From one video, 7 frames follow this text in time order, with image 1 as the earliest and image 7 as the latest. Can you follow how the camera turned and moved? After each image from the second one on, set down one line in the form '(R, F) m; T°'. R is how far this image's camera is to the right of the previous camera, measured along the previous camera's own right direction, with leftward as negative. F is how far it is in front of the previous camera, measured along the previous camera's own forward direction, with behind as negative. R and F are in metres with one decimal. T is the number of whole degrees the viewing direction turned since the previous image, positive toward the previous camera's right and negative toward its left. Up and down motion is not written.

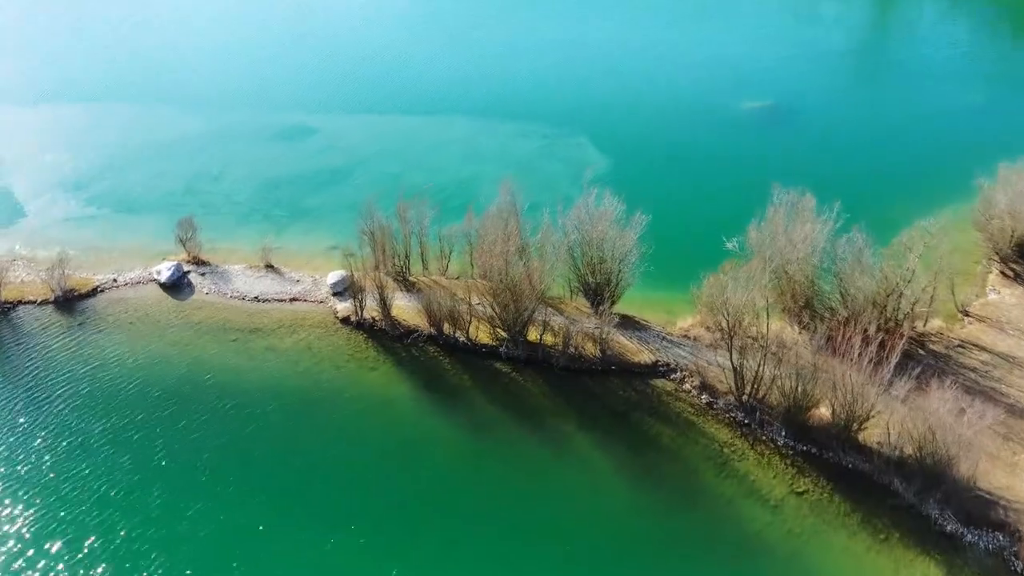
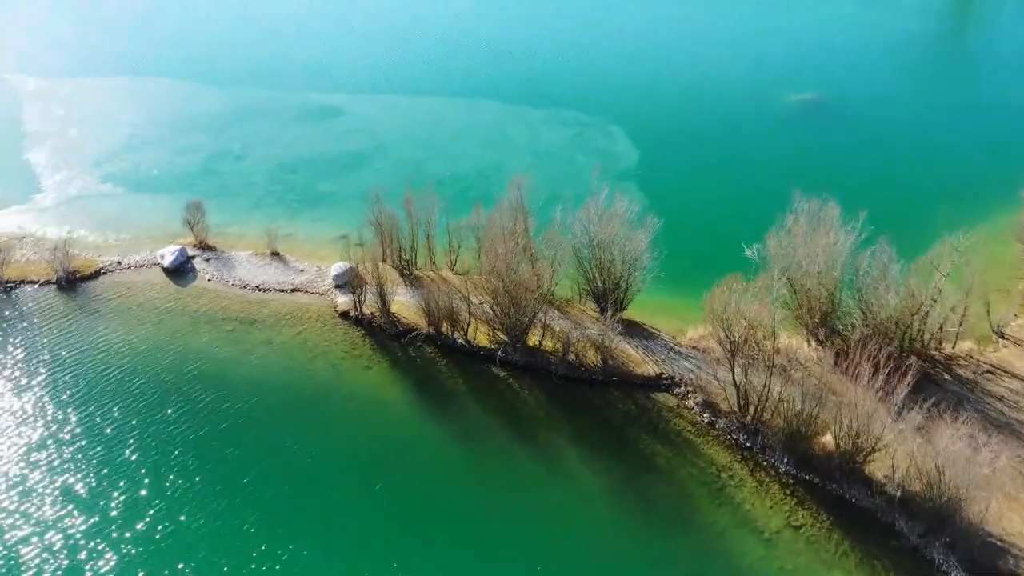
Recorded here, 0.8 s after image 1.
(+1.2, +1.3) m; -2°
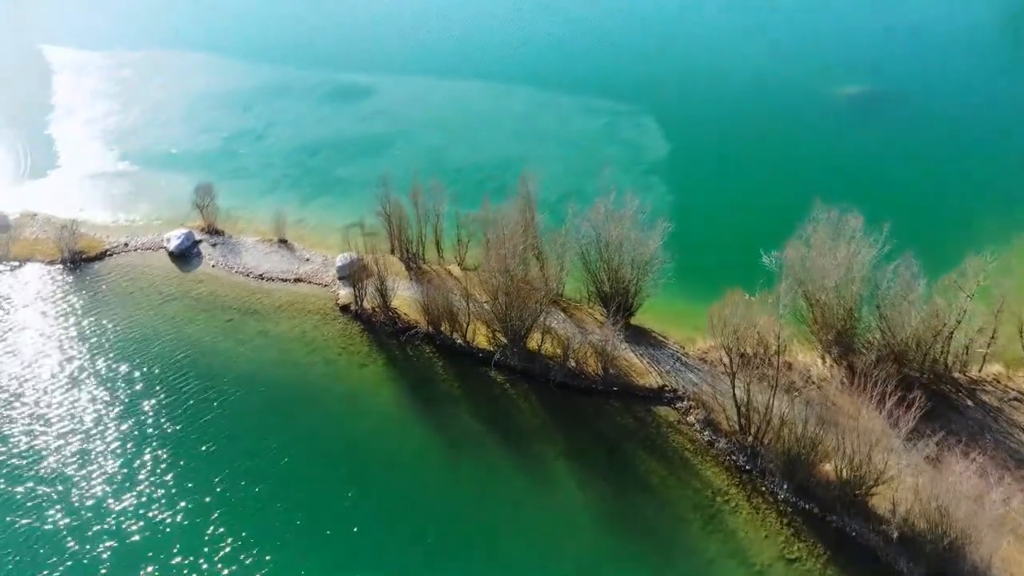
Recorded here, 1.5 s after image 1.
(+1.1, +1.1) m; -2°
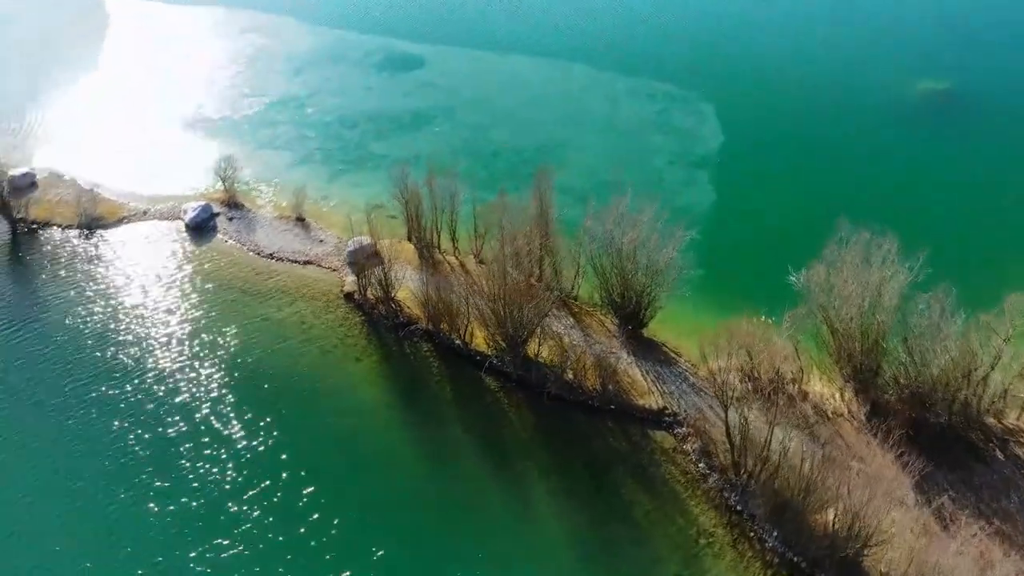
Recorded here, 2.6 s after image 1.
(+1.8, +1.5) m; -4°
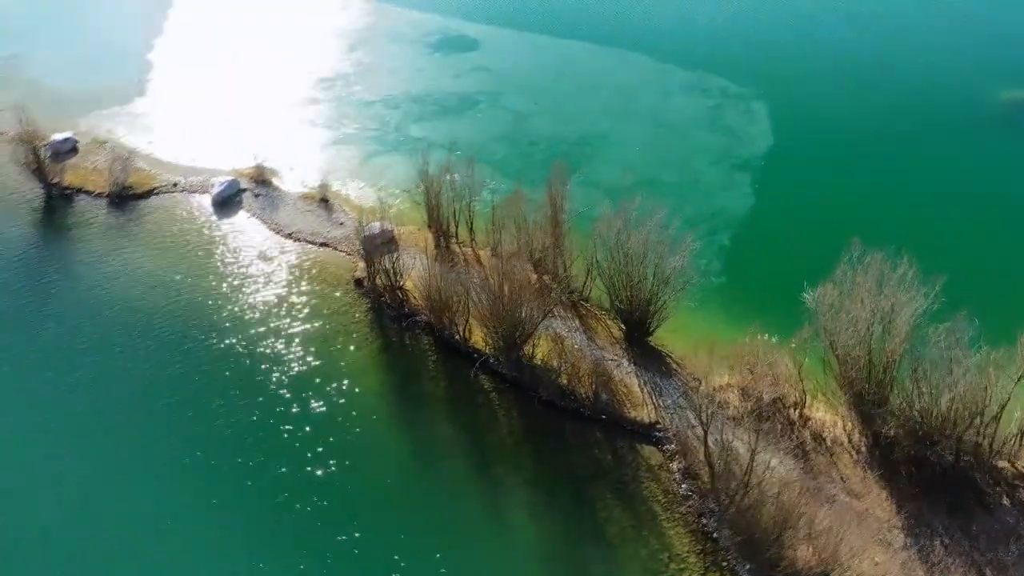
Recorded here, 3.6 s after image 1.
(+1.9, +0.4) m; -4°
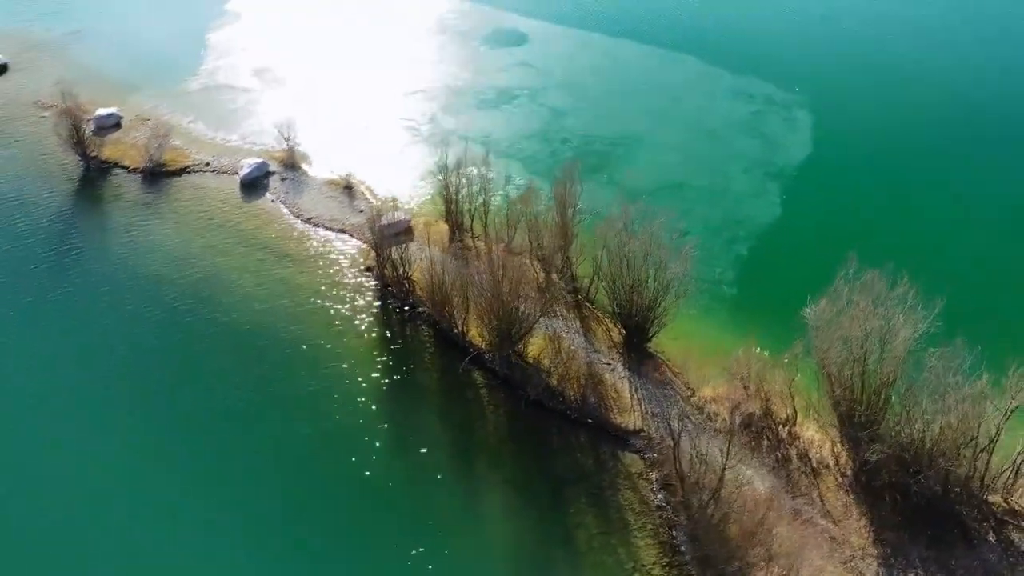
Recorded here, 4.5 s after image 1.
(+1.8, -0.2) m; -4°
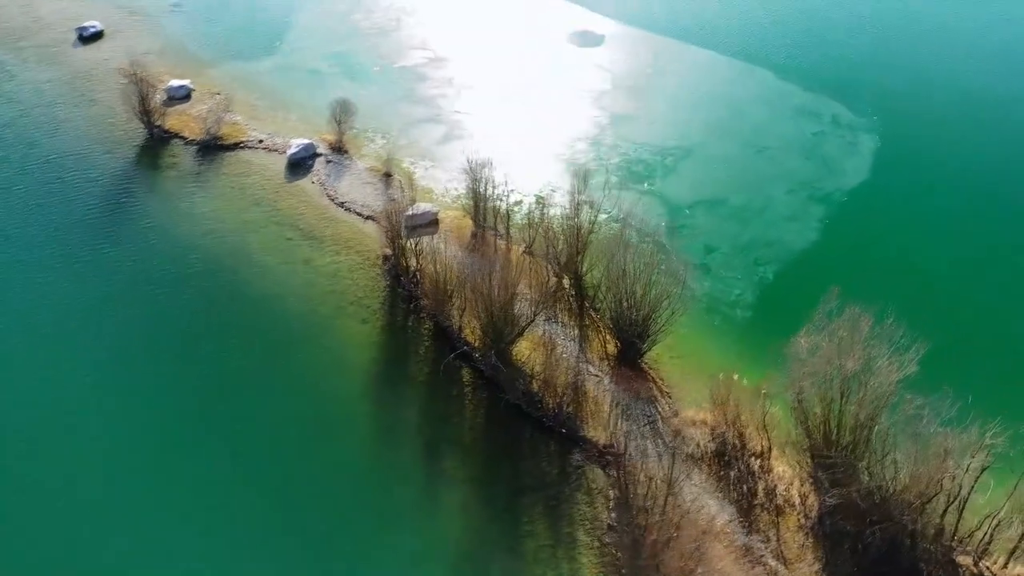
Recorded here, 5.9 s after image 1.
(+3.2, -0.5) m; -6°
